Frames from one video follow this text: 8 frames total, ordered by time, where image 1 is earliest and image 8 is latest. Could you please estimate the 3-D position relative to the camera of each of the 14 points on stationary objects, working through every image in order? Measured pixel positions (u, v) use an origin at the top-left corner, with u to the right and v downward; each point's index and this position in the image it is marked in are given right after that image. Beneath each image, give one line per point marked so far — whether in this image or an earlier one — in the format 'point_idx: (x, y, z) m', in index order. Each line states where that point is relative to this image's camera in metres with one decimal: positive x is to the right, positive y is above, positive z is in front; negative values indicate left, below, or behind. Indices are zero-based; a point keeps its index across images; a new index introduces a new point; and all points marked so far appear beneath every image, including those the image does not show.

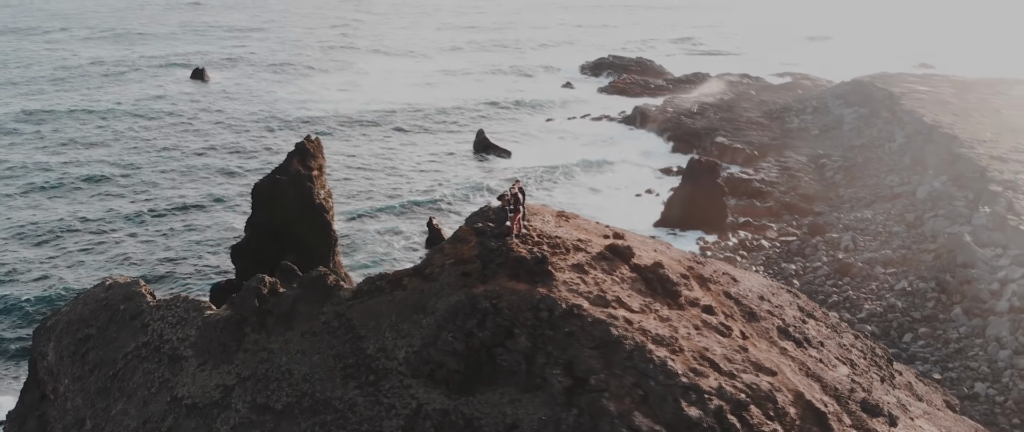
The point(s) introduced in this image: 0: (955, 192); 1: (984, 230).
0: (+8.6, +0.5, +17.3) m
1: (+8.2, -0.2, +15.5) m
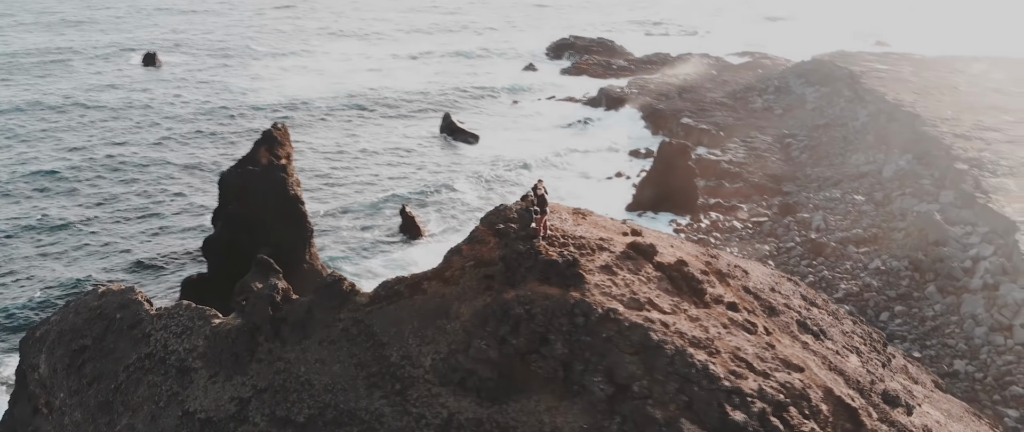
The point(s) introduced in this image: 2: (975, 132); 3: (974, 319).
0: (+8.1, +0.9, +17.6) m
1: (+7.8, +0.2, +15.7) m
2: (+9.9, +1.8, +19.0) m
3: (+6.7, -1.5, +12.9) m
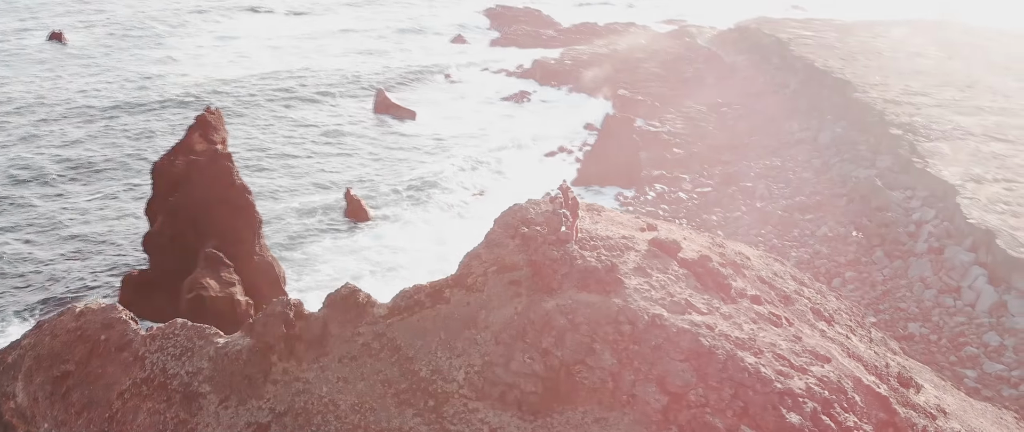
0: (+7.0, +1.6, +18.0) m
1: (+6.9, +0.8, +16.2) m
2: (+8.7, +2.6, +19.6) m
3: (+6.2, -1.0, +13.3) m
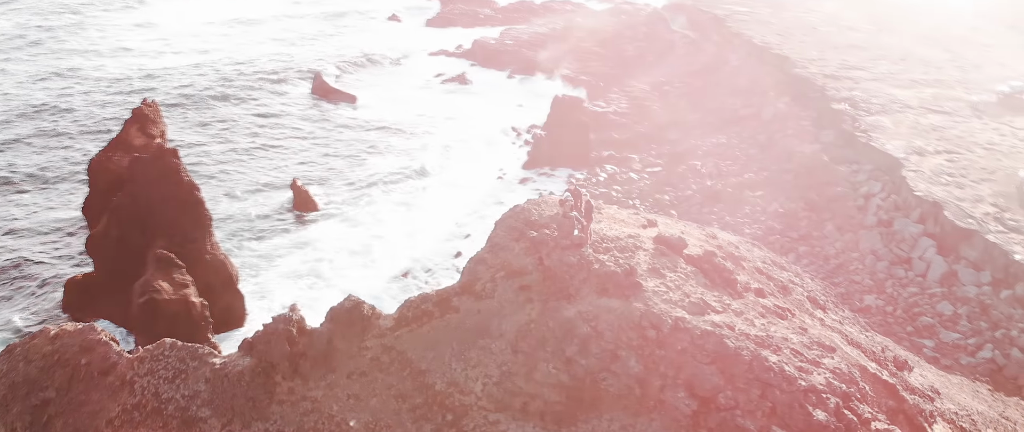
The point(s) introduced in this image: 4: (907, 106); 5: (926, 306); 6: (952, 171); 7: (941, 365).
0: (+6.0, +2.2, +18.4) m
1: (+6.0, +1.3, +16.6) m
2: (+7.5, +3.3, +20.0) m
3: (+5.6, -0.6, +13.7) m
4: (+8.0, +2.2, +17.8) m
5: (+5.7, -1.2, +12.2) m
6: (+7.3, +0.7, +14.6) m
7: (+5.4, -1.9, +11.1) m
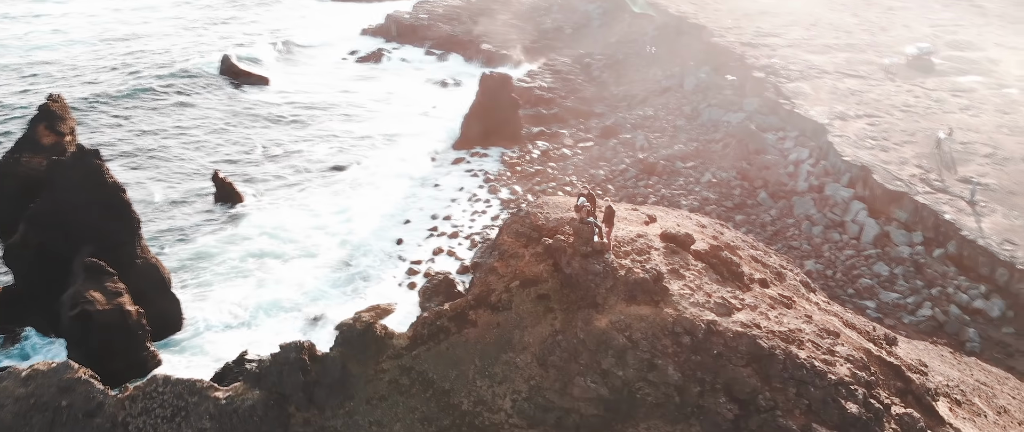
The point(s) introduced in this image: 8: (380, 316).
0: (+4.5, +2.9, +18.7) m
1: (+4.7, +1.9, +16.9) m
2: (+5.7, +4.1, +20.4) m
3: (+4.8, 0.0, +14.1) m
4: (+6.5, +3.0, +18.3) m
5: (+5.1, -0.7, +12.7) m
6: (+6.3, +1.4, +15.2) m
7: (+4.9, -1.4, +11.6) m
8: (-1.9, -1.4, +12.5) m
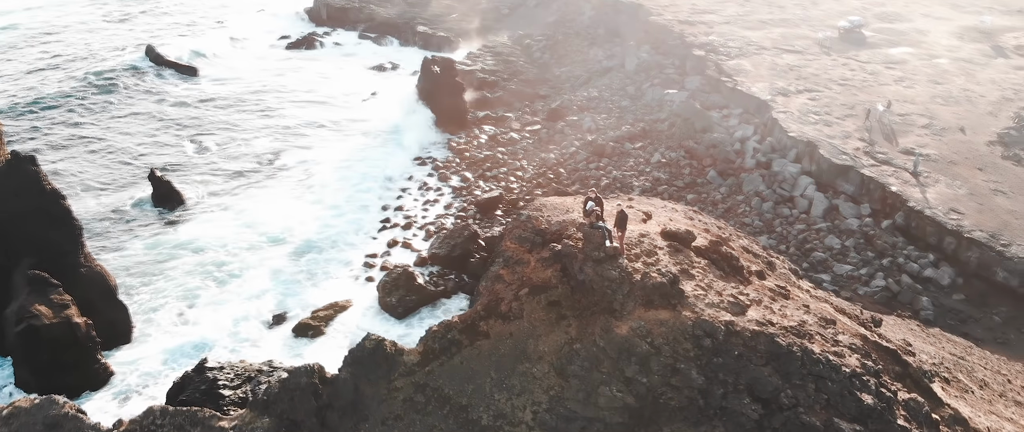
0: (+3.2, +3.3, +18.8) m
1: (+3.7, +2.4, +17.1) m
2: (+4.3, +4.7, +20.6) m
3: (+4.0, +0.3, +14.4) m
4: (+5.3, +3.6, +18.6) m
5: (+4.5, -0.4, +13.0) m
6: (+5.4, +1.9, +15.5) m
7: (+4.4, -1.1, +11.9) m
8: (-2.4, -1.3, +12.2) m
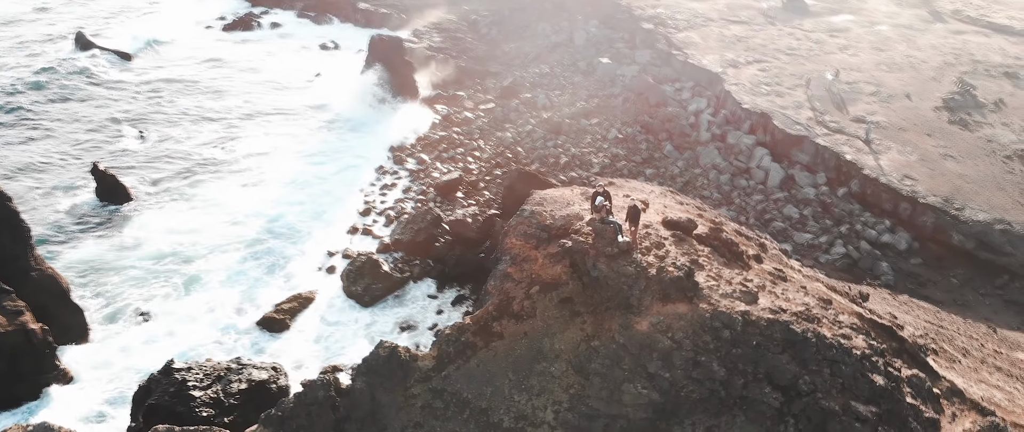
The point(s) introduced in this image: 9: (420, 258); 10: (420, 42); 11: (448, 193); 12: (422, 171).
0: (+2.1, +3.9, +18.8) m
1: (+2.8, +2.9, +17.2) m
2: (+3.0, +5.3, +20.7) m
3: (+3.4, +0.8, +14.5) m
4: (+4.2, +4.2, +18.8) m
5: (+3.9, +0.1, +13.3) m
6: (+4.6, +2.4, +15.7) m
7: (+4.0, -0.7, +12.1) m
8: (-2.8, -1.2, +12.0) m
9: (-1.4, -0.6, +13.0) m
10: (-2.1, +3.9, +20.2) m
11: (-1.0, +0.4, +14.4) m
12: (-1.5, +0.8, +15.2) m
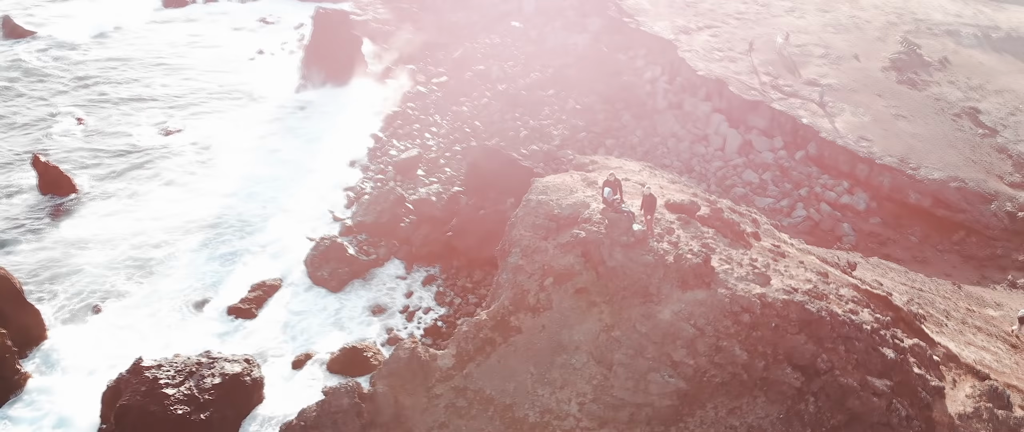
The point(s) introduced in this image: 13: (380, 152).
0: (+1.0, +4.5, +18.7) m
1: (+1.8, +3.5, +17.2) m
2: (+1.7, +6.1, +20.5) m
3: (+2.7, +1.4, +14.7) m
4: (+3.0, +4.9, +18.8) m
5: (+3.4, +0.6, +13.4) m
6: (+3.7, +3.1, +15.9) m
7: (+3.6, -0.2, +12.4) m
8: (-3.2, -1.0, +11.8) m
9: (-1.8, -0.3, +12.9) m
10: (-3.3, +4.4, +19.7) m
11: (-1.7, +0.7, +14.2) m
12: (-2.2, +1.1, +15.0) m
13: (-2.2, +1.1, +14.9) m
